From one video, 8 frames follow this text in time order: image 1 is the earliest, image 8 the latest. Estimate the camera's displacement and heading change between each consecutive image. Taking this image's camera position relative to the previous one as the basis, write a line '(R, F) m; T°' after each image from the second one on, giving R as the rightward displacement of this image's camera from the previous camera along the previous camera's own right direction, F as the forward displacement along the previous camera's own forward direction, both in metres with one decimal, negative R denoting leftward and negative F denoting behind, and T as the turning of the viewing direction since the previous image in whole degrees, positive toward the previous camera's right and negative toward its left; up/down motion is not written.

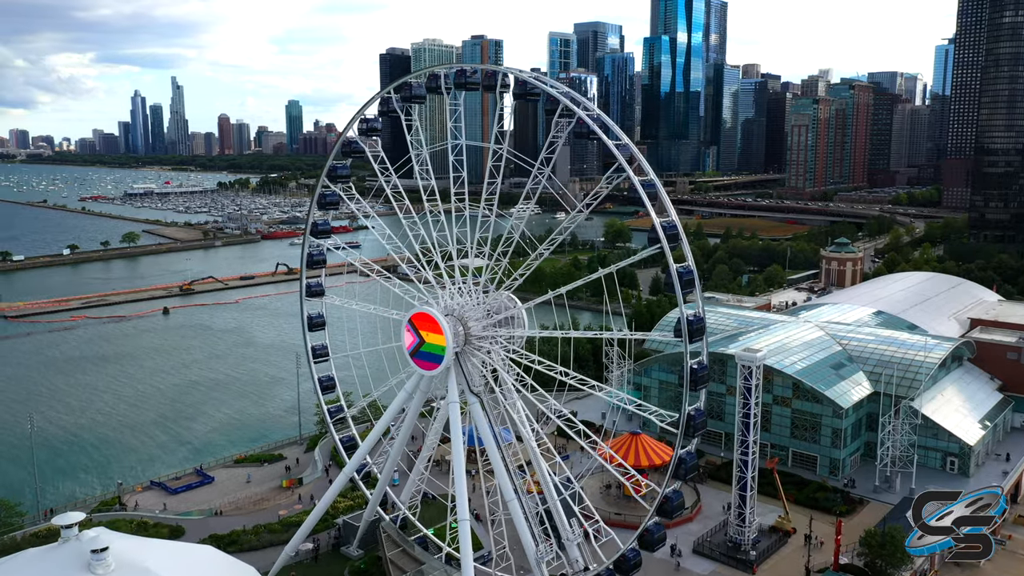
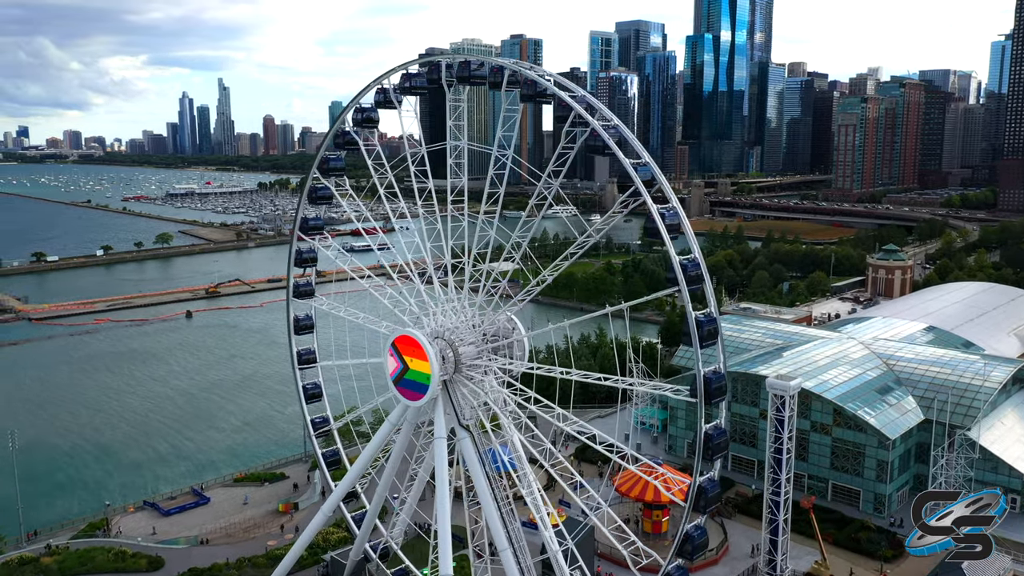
(+0.4, +1.0) m; -3°
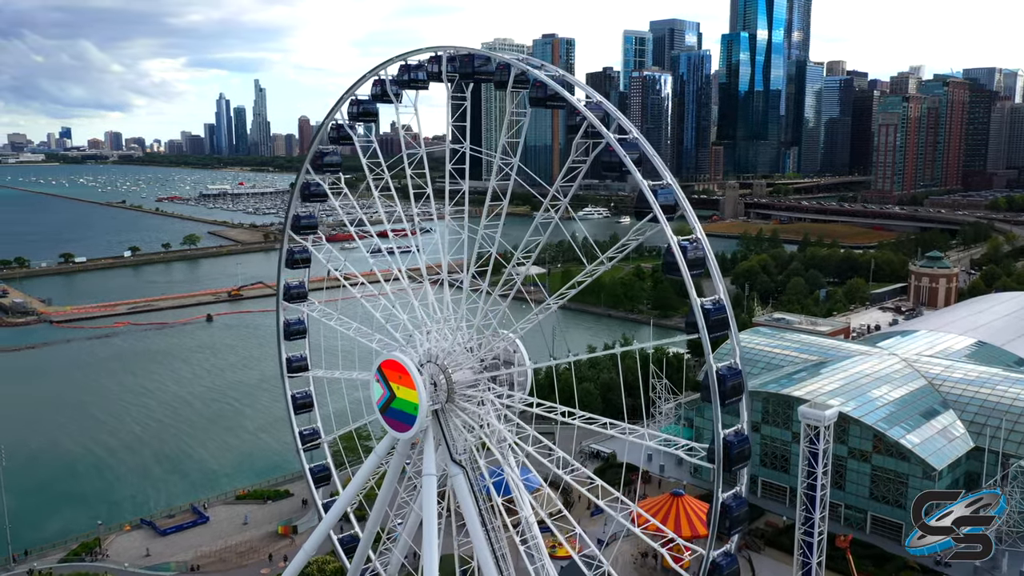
(+0.3, +0.7) m; -2°
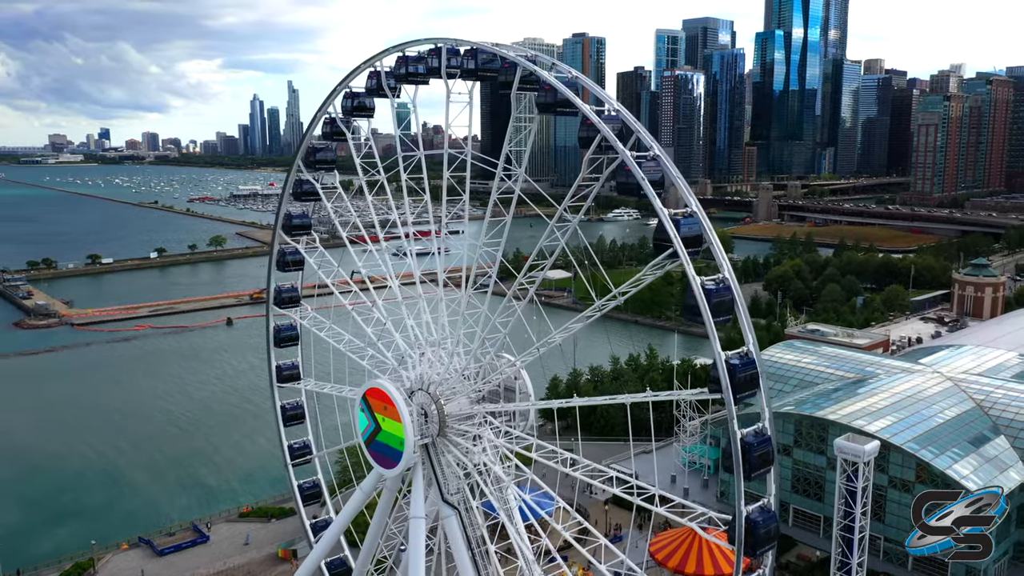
(+0.2, +0.7) m; -2°
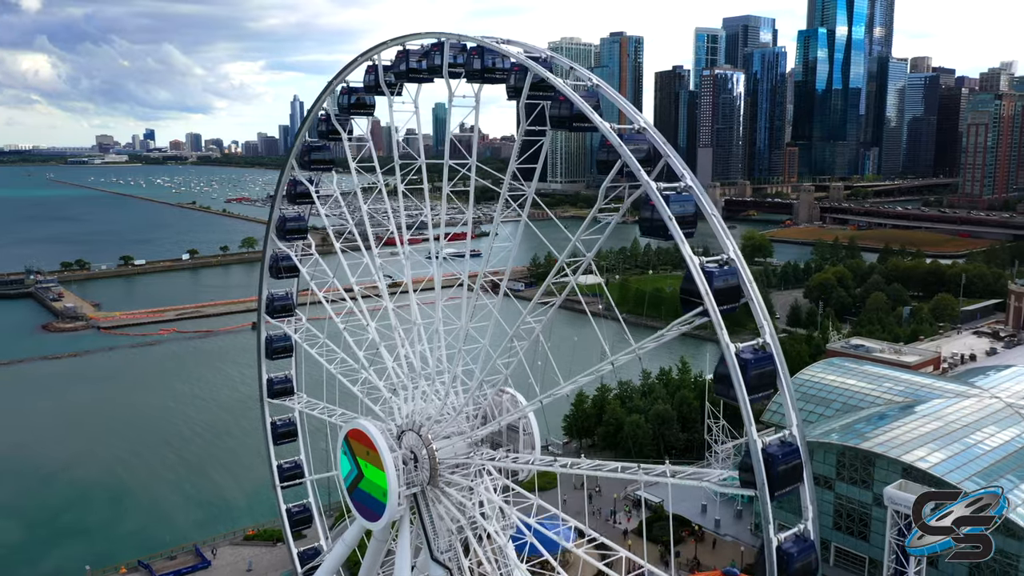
(+0.2, +0.7) m; -3°
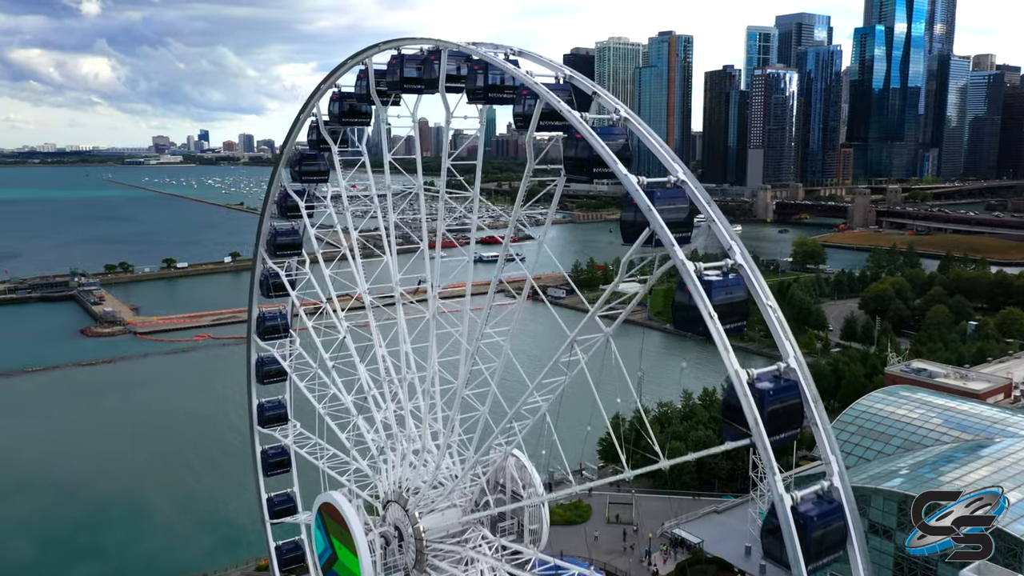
(+0.2, +0.8) m; -3°
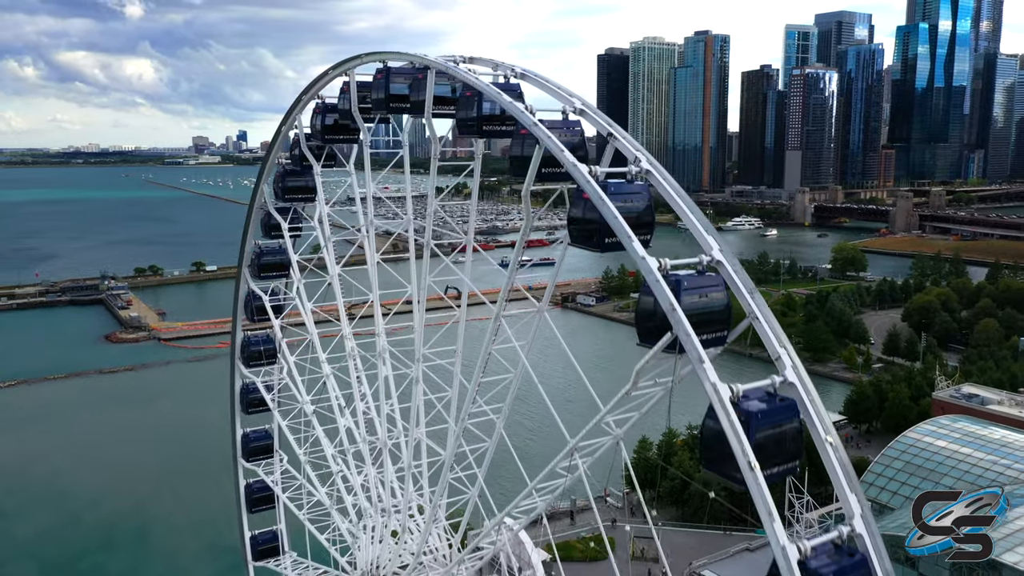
(+0.2, +0.7) m; -2°
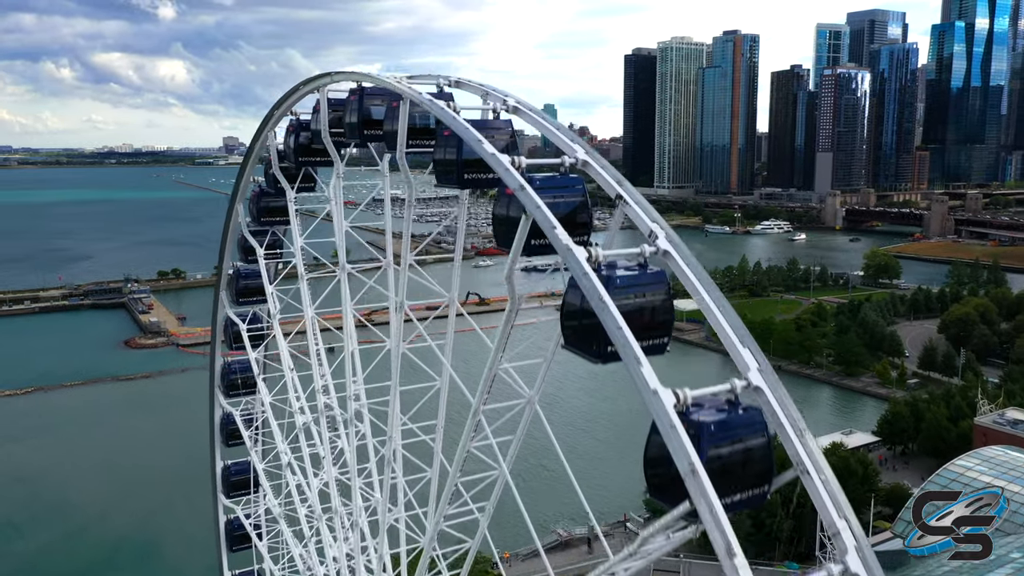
(+0.1, +0.5) m; -2°
